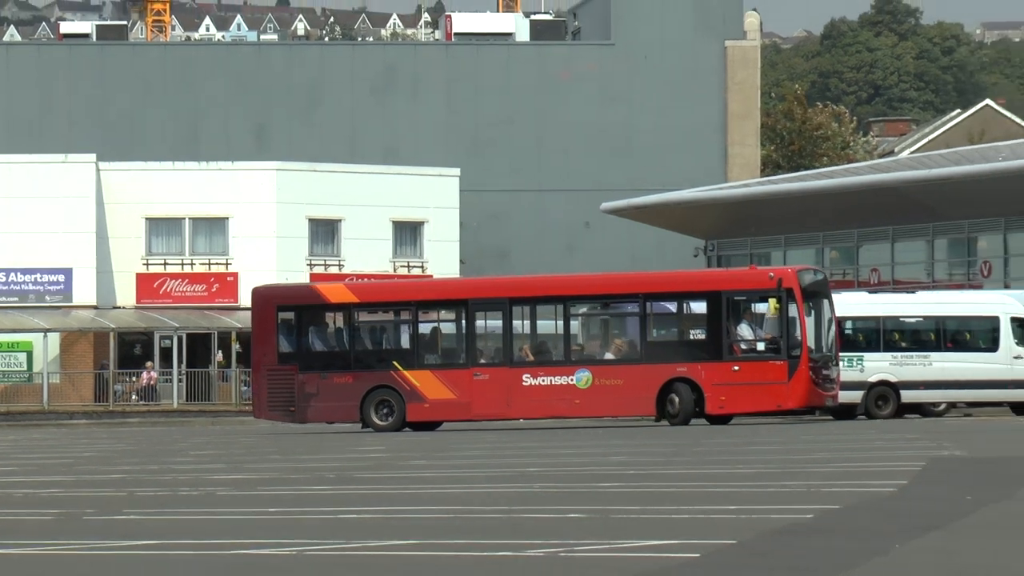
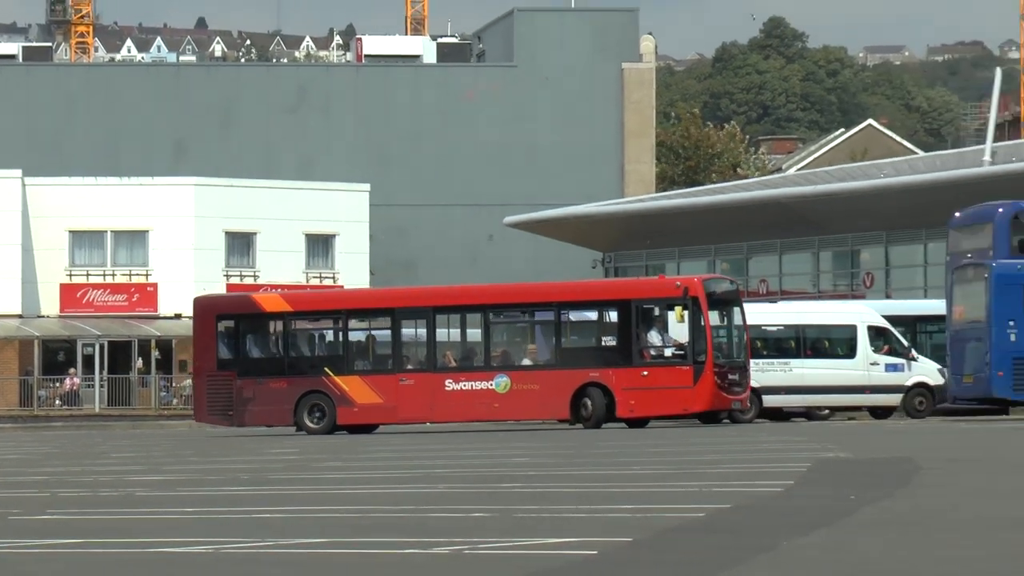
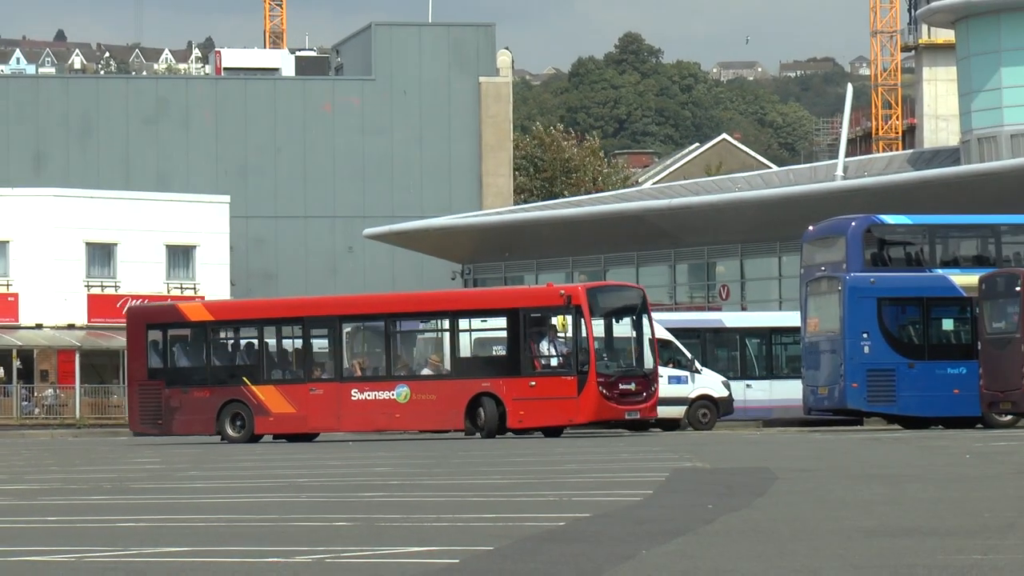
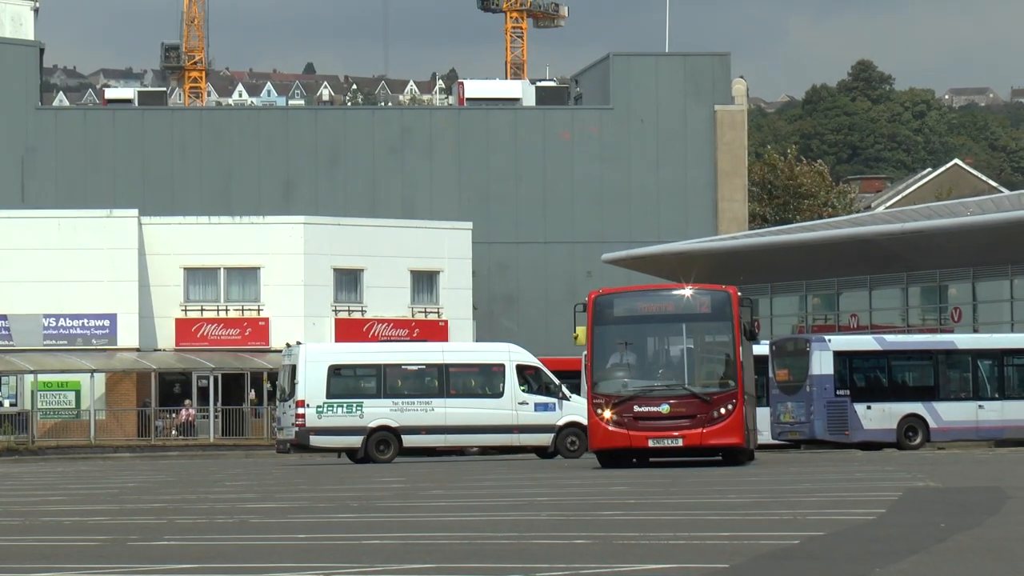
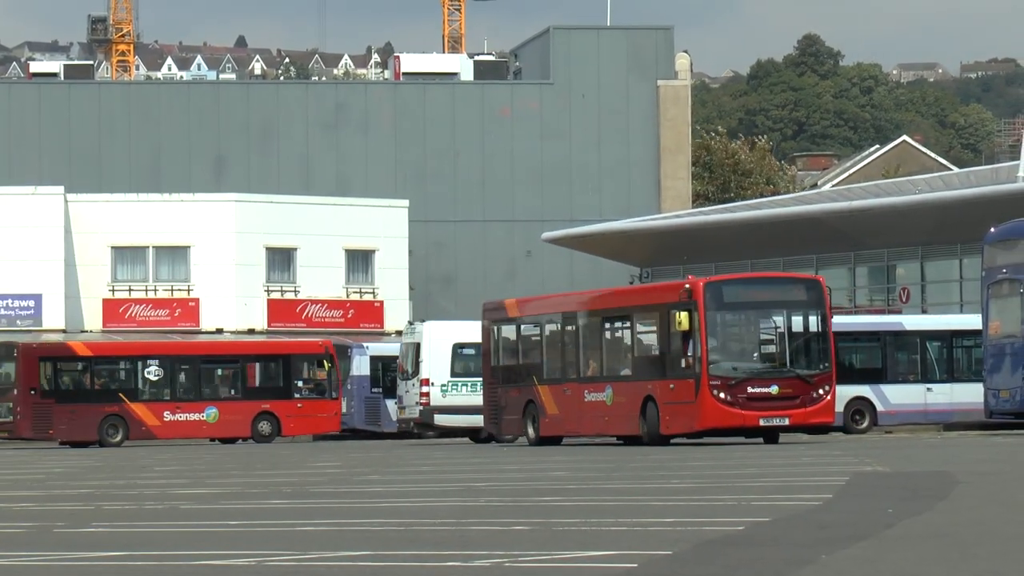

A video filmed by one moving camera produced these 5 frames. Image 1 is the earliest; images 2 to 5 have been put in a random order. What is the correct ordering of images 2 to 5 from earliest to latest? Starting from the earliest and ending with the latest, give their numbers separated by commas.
2, 3, 5, 4
